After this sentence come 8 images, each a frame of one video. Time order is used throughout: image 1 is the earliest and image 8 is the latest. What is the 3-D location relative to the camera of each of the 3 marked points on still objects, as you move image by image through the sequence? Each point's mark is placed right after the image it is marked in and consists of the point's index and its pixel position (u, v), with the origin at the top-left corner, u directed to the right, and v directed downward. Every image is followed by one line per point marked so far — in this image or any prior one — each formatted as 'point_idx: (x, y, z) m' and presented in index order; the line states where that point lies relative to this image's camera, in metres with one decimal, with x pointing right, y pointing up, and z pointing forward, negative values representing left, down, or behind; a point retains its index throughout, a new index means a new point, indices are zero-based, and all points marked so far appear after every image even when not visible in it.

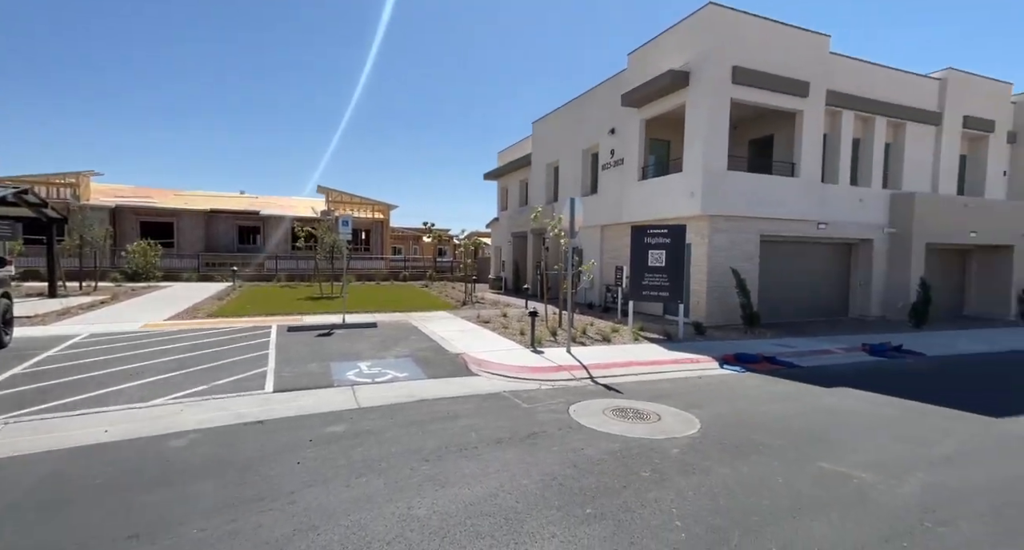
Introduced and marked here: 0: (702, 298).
0: (+5.2, -0.6, +13.8) m
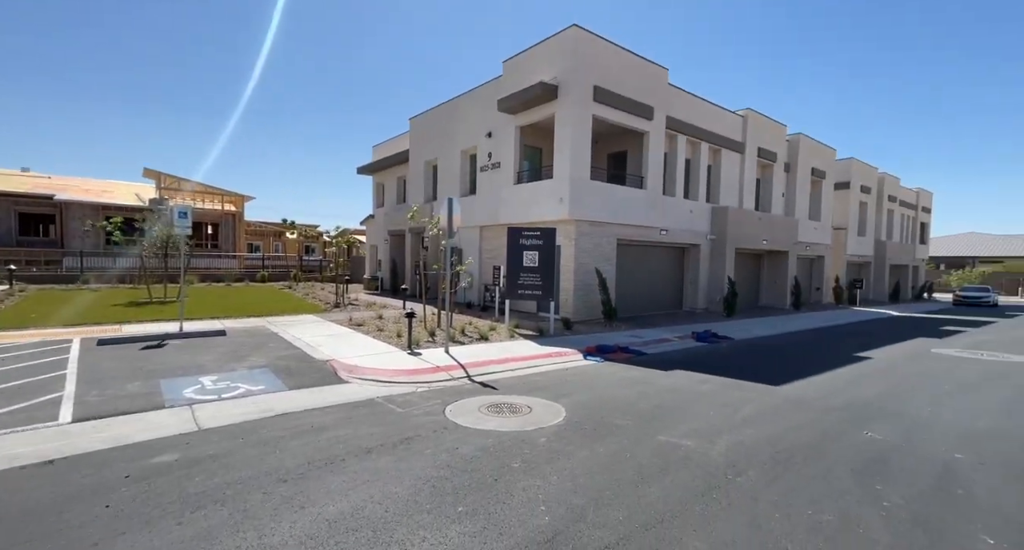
0: (+1.8, -0.6, +14.6) m
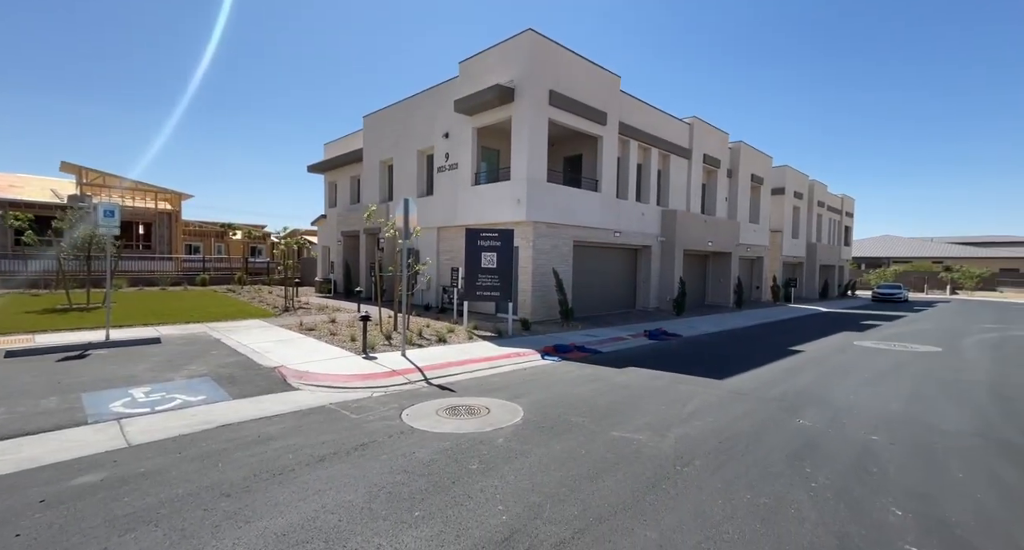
0: (+0.5, -0.6, +14.7) m
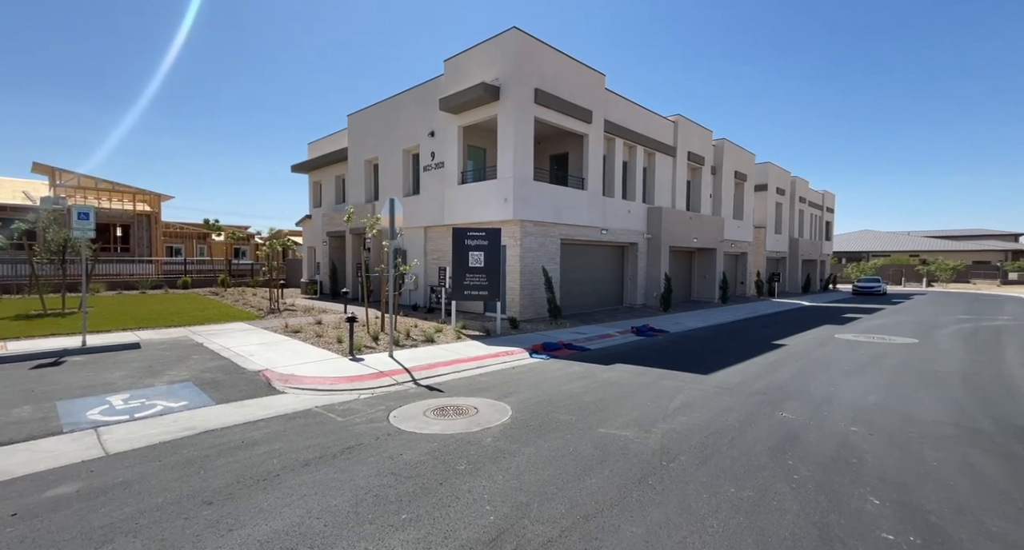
0: (+0.1, -0.6, +14.6) m
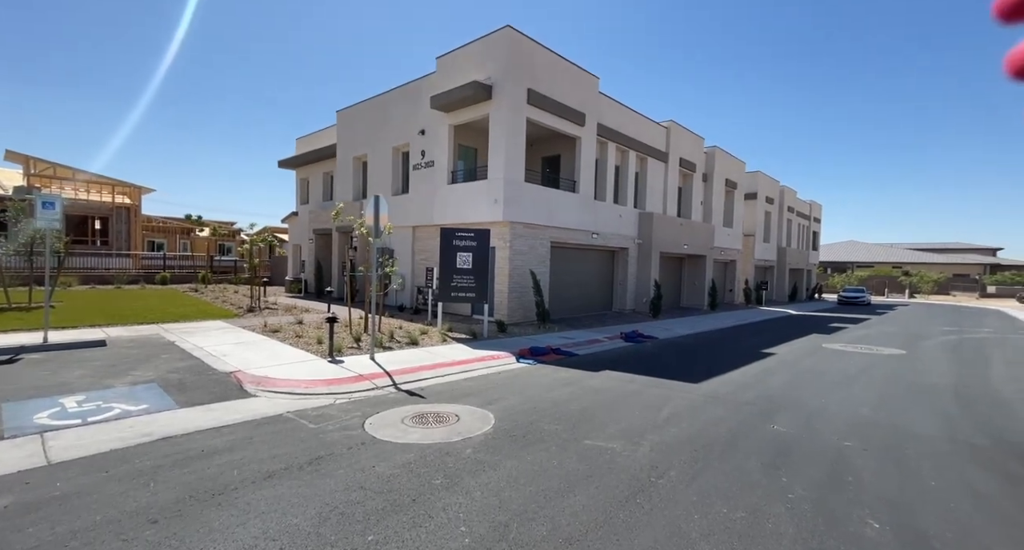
0: (-0.2, -0.6, +14.4) m
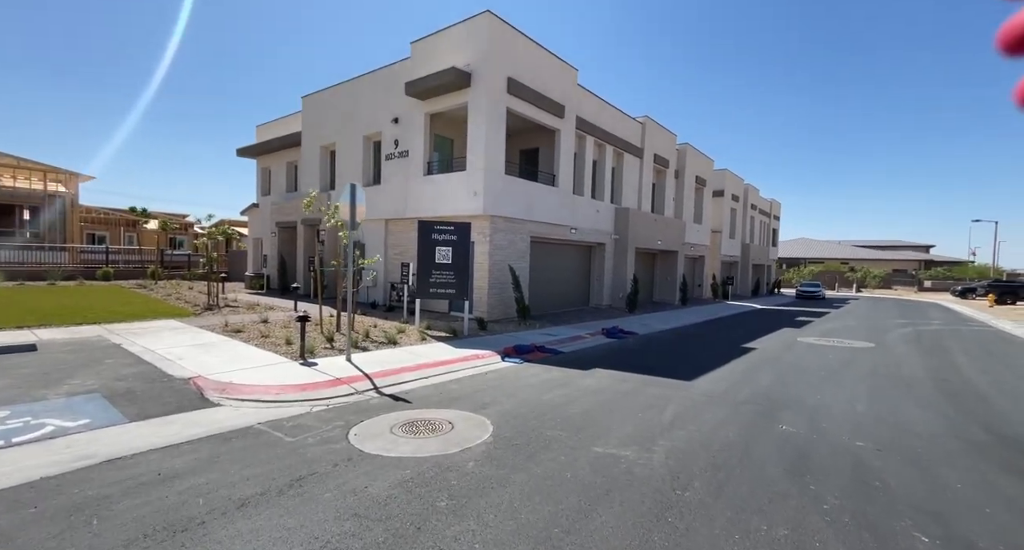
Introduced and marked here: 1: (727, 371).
0: (-0.8, -0.5, +13.9) m
1: (+3.9, -1.8, +9.1) m
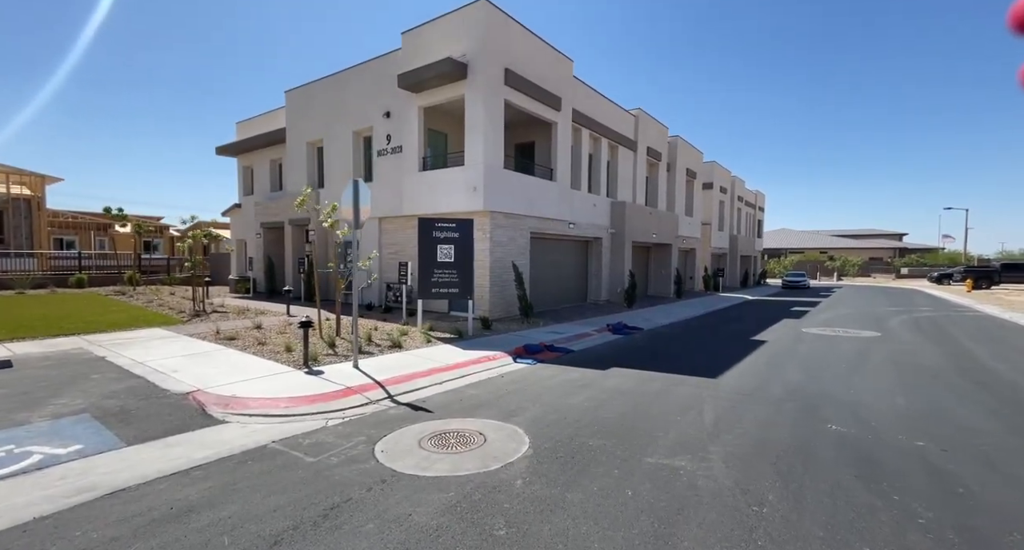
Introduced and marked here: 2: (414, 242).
0: (-0.7, -0.4, +13.5) m
1: (+4.2, -1.6, +8.8) m
2: (-3.0, +1.0, +15.0) m
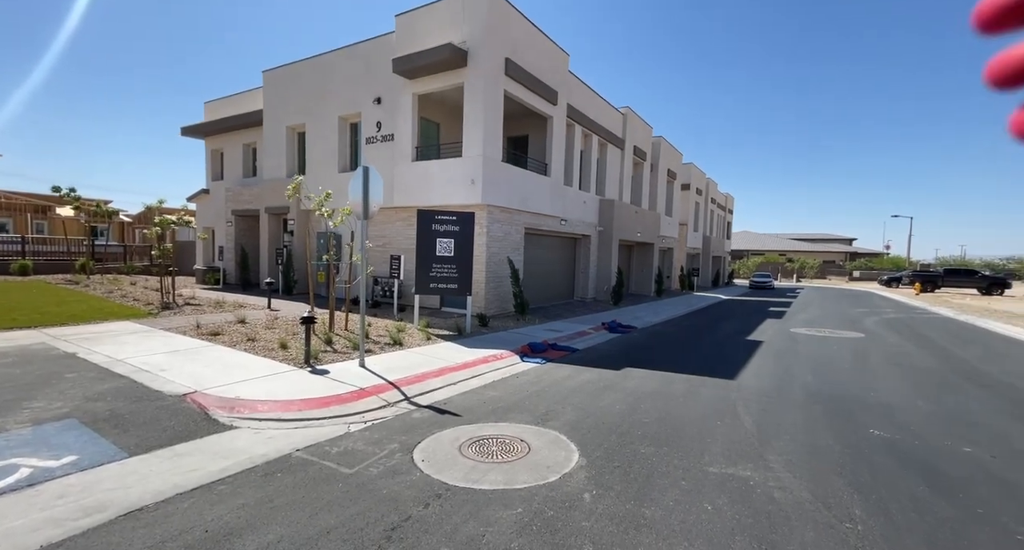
0: (-0.8, -0.3, +13.1) m
1: (+4.4, -1.6, +8.8) m
2: (-3.1, +1.2, +14.4) m
